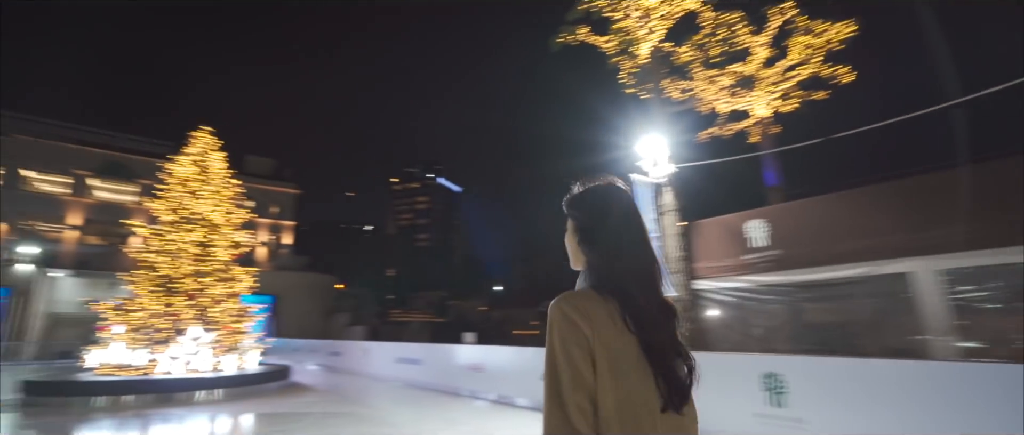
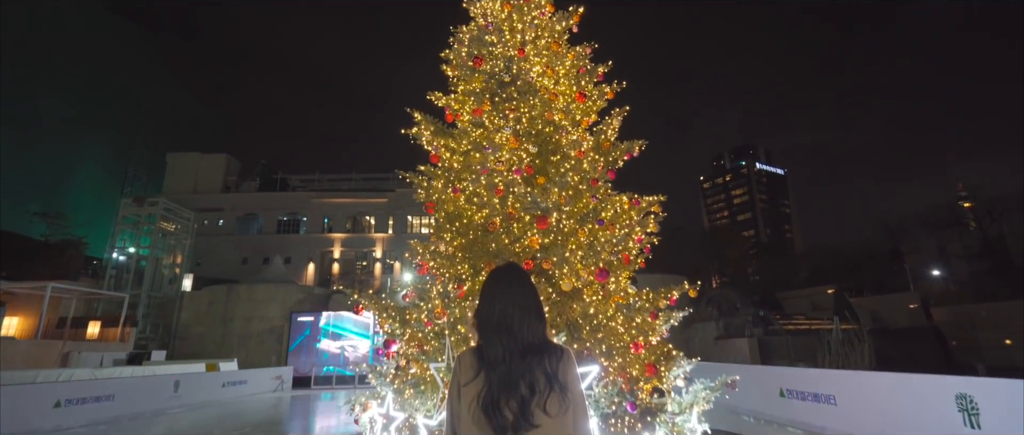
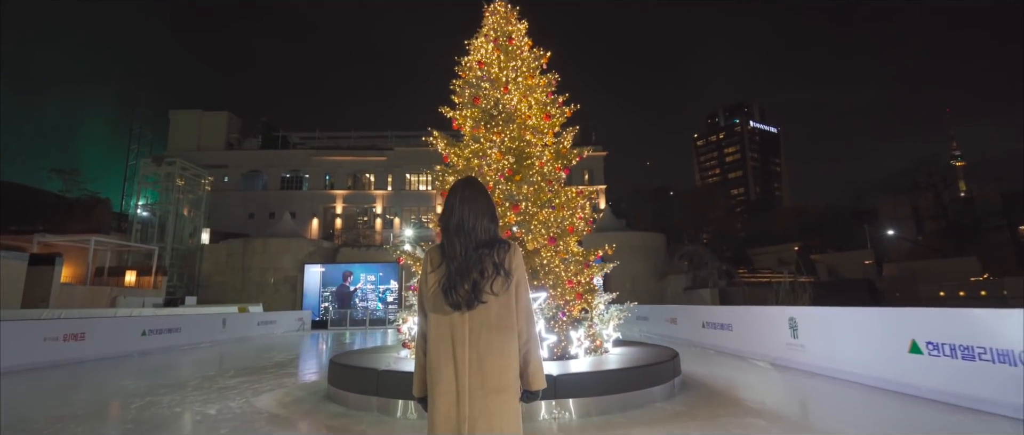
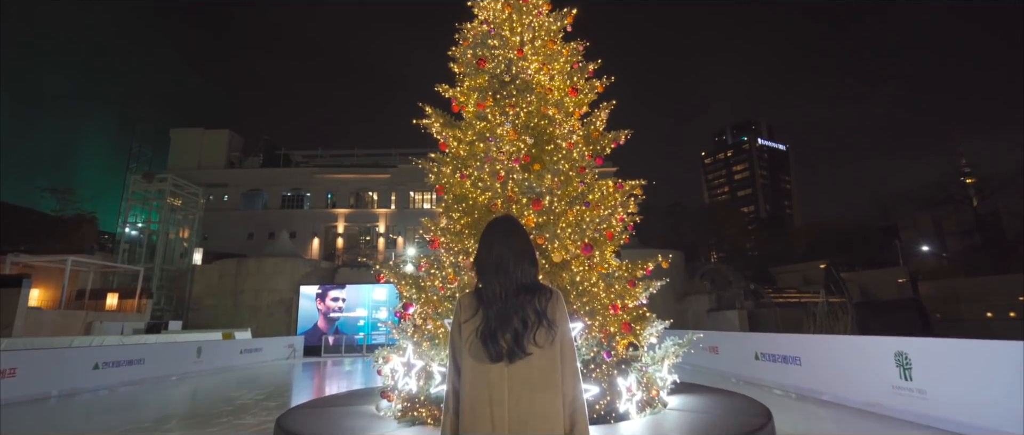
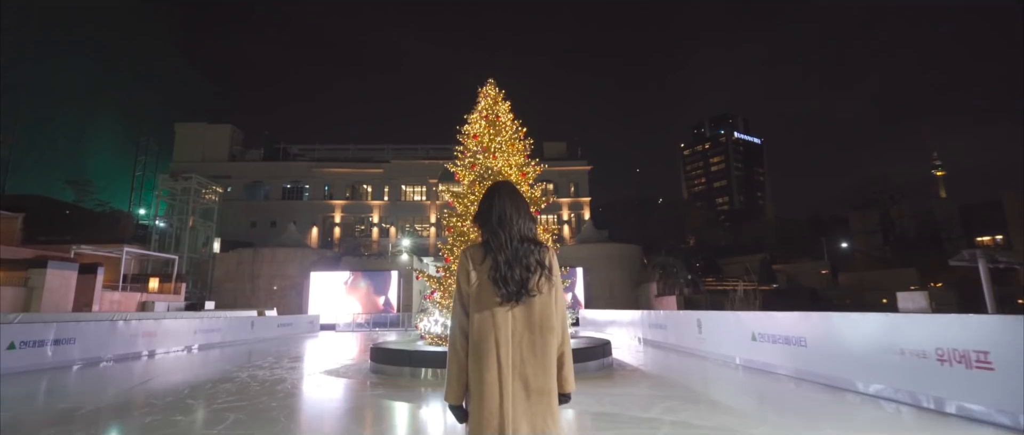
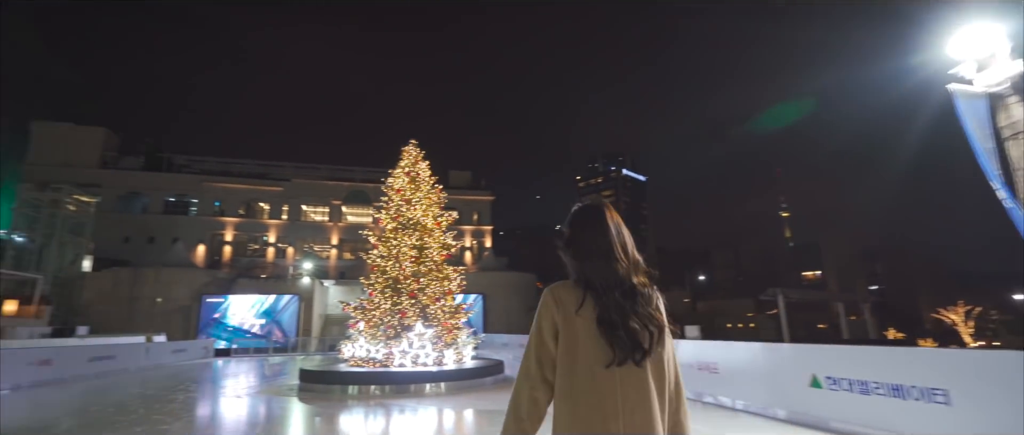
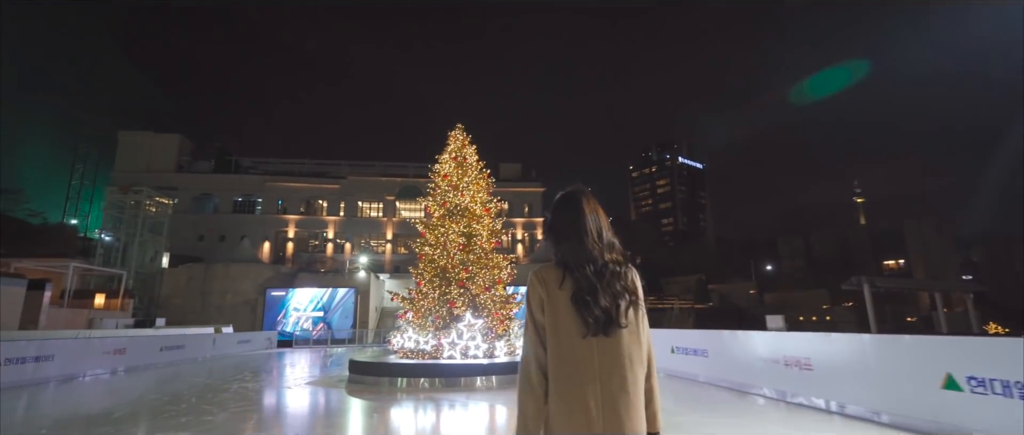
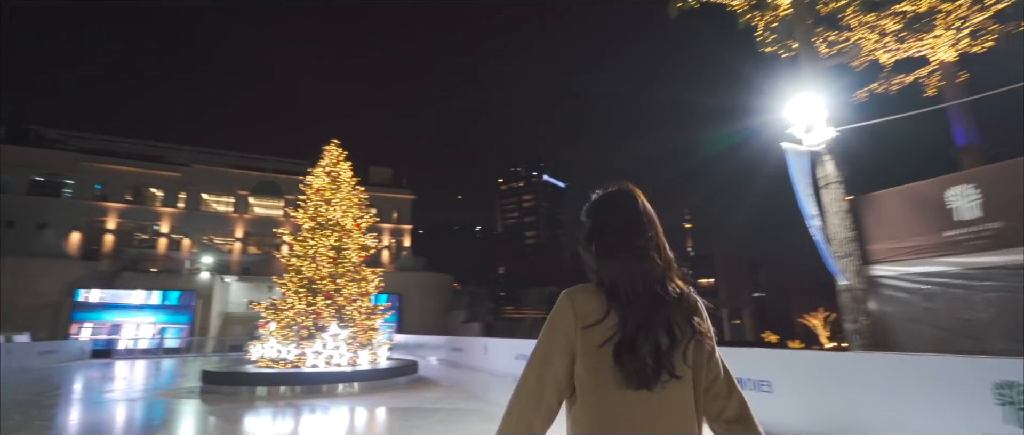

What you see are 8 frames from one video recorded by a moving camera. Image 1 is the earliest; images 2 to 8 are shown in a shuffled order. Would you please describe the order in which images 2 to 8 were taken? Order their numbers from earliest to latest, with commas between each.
8, 6, 7, 5, 3, 4, 2
